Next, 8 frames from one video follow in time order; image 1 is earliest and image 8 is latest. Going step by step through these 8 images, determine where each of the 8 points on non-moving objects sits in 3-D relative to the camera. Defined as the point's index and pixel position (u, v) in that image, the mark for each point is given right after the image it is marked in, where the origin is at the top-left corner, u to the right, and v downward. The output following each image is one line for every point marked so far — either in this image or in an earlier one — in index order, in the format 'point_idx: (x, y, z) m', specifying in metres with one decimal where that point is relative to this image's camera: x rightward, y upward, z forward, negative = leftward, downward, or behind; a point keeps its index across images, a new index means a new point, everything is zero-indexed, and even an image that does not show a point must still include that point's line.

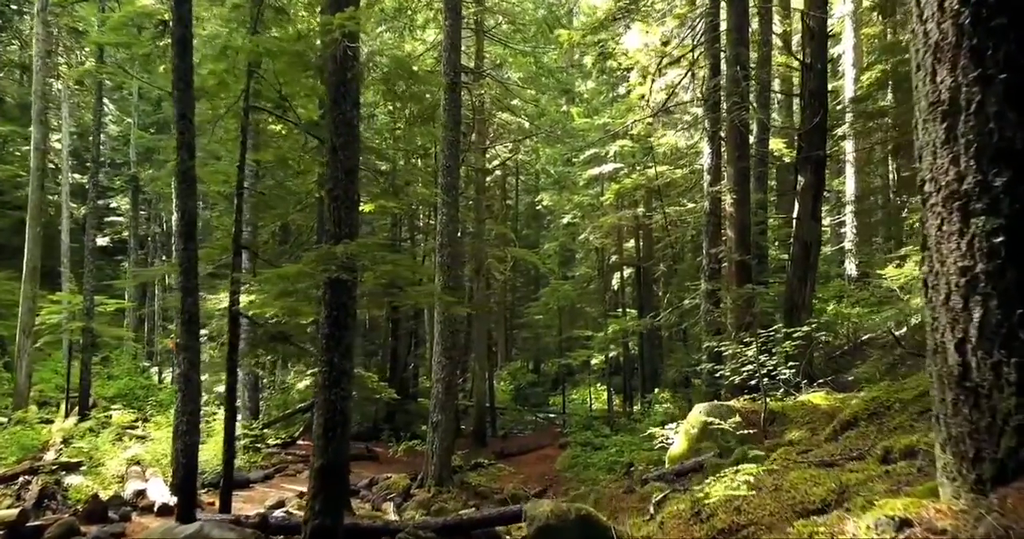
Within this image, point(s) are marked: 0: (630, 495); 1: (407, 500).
0: (+1.2, -2.2, +7.1) m
1: (-1.8, -4.1, +12.8) m
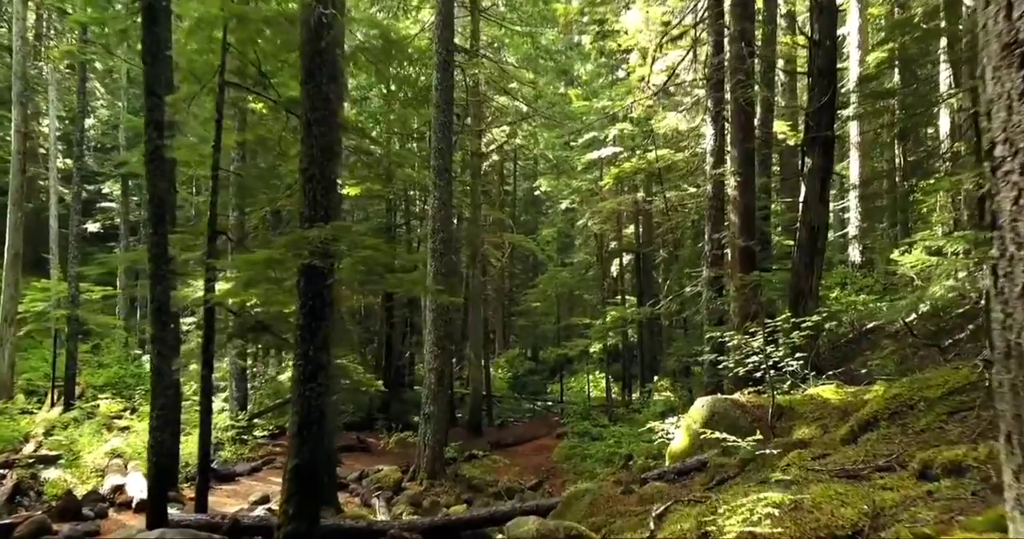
0: (+1.1, -2.1, +6.7) m
1: (-1.9, -3.8, +12.4) m
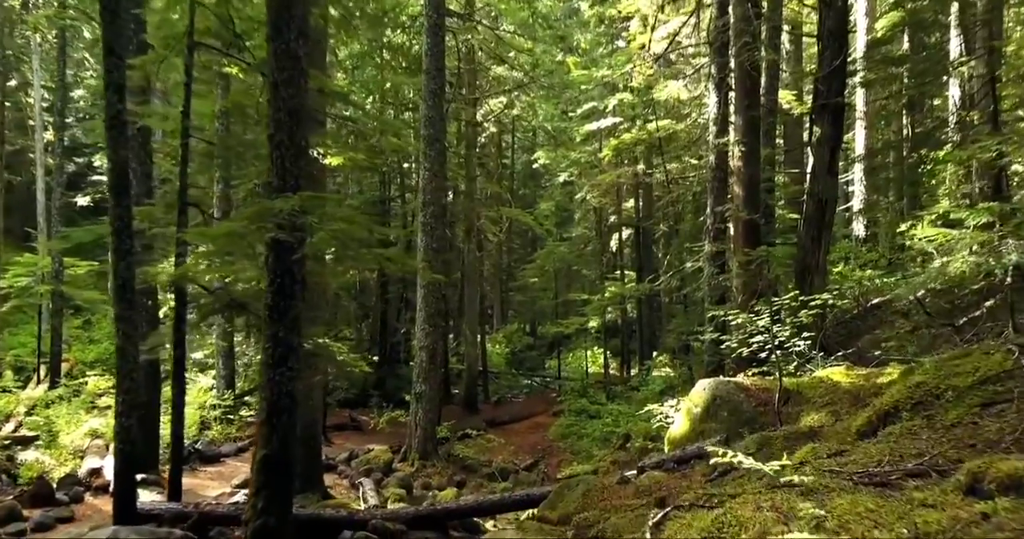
0: (+1.0, -1.9, +6.2) m
1: (-2.0, -3.4, +12.0) m
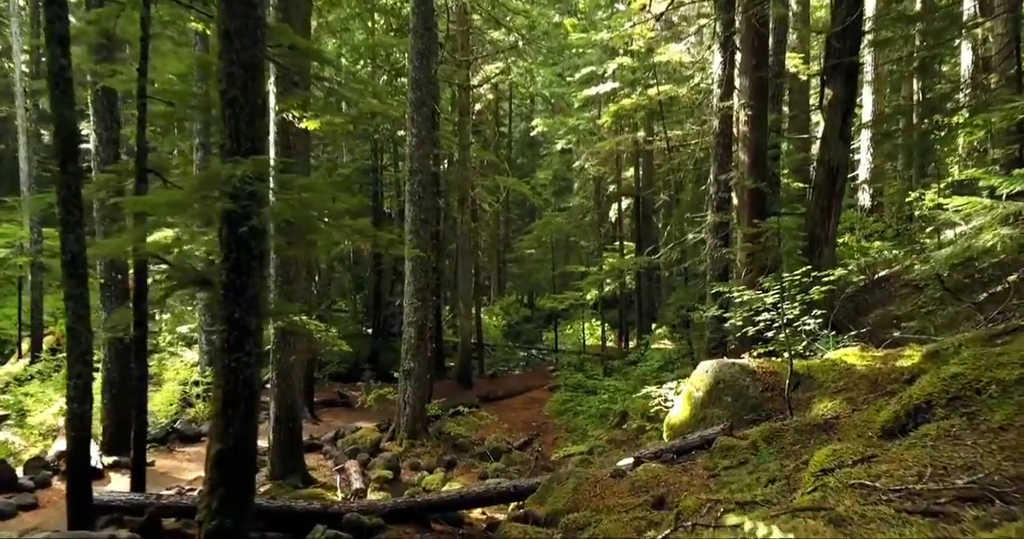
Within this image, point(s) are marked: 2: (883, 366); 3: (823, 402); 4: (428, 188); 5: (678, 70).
0: (+0.8, -1.7, +5.7) m
1: (-2.2, -3.0, +11.5) m
2: (+3.2, -0.8, +6.2) m
3: (+2.5, -1.1, +5.8) m
4: (-1.5, +1.4, +12.5) m
5: (+3.8, +4.6, +16.7) m
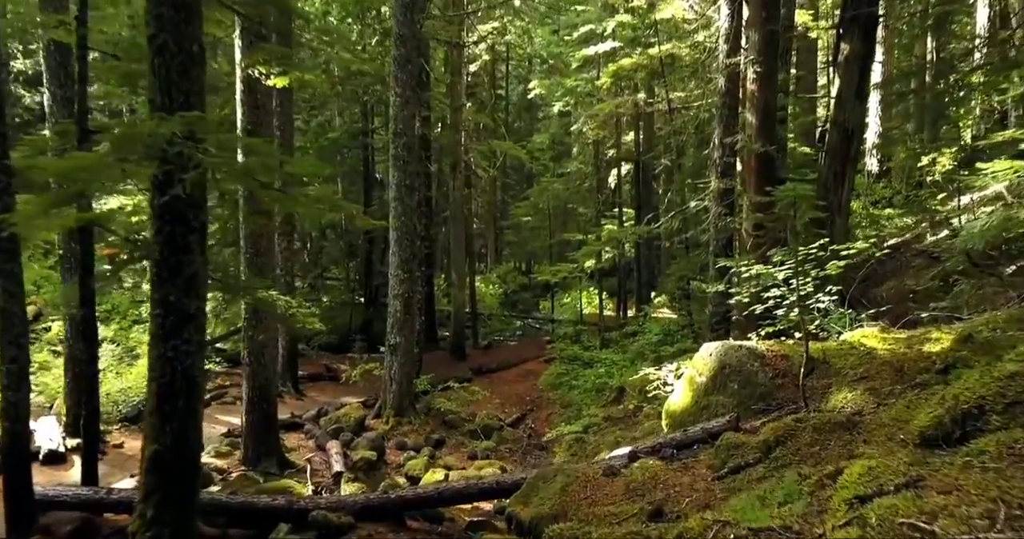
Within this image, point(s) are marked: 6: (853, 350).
0: (+0.7, -1.5, +5.1) m
1: (-2.3, -2.5, +11.0) m
2: (+3.0, -0.6, +5.5) m
3: (+2.4, -0.9, +5.2) m
4: (-1.6, +1.9, +11.8) m
5: (+3.7, +5.3, +15.8) m
6: (+2.7, -0.6, +5.9) m
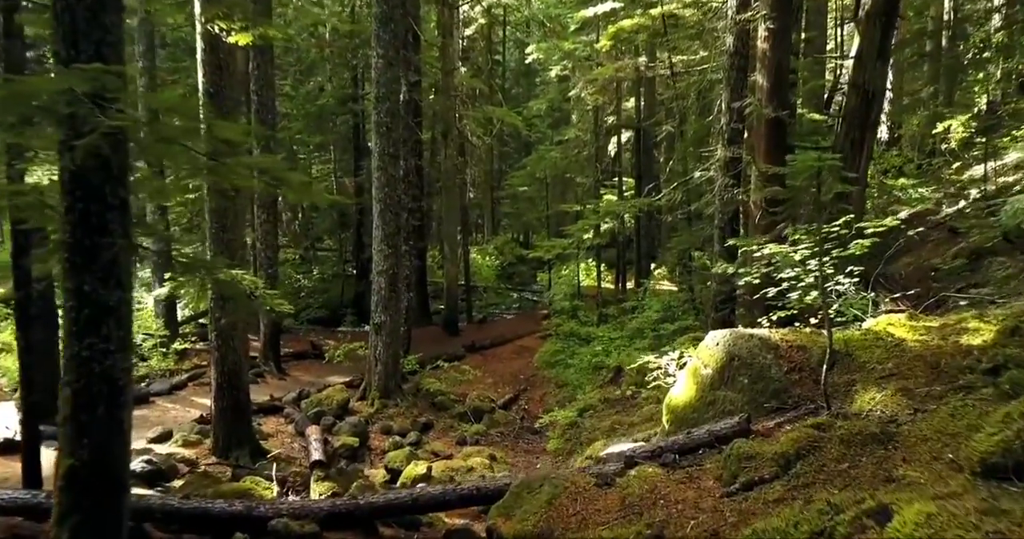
0: (+0.6, -1.4, +4.4) m
1: (-2.4, -2.2, +10.4) m
2: (+2.9, -0.5, +4.9) m
3: (+2.2, -0.8, +4.5) m
4: (-1.7, +2.3, +11.0) m
5: (+3.5, +5.9, +14.9) m
6: (+2.6, -0.5, +5.2) m
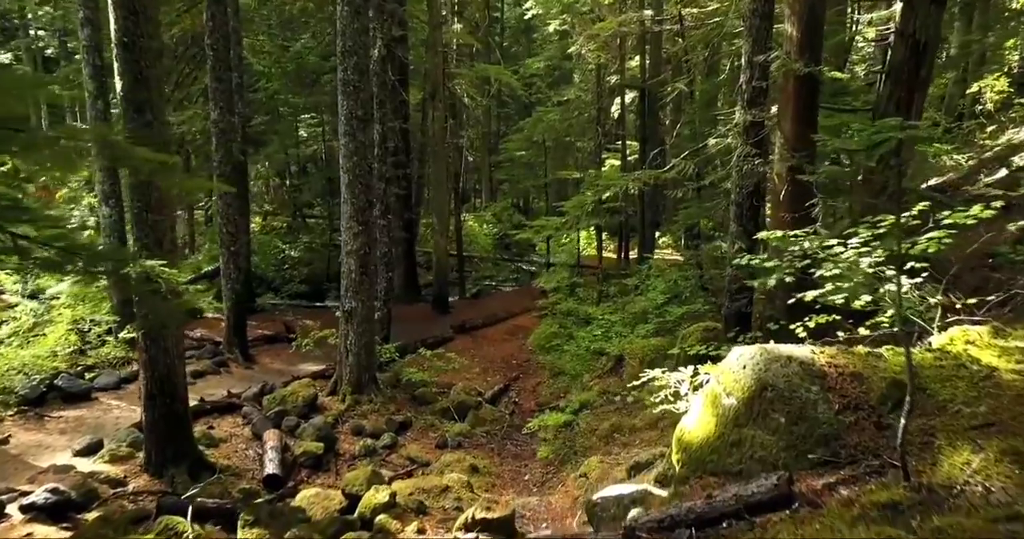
0: (+0.4, -1.4, +3.2) m
1: (-2.6, -1.9, +9.2) m
2: (+2.7, -0.5, +3.6) m
3: (+2.0, -0.8, +3.3) m
4: (-1.9, +2.6, +9.6) m
5: (+3.4, +6.3, +13.3) m
6: (+2.4, -0.5, +3.9) m
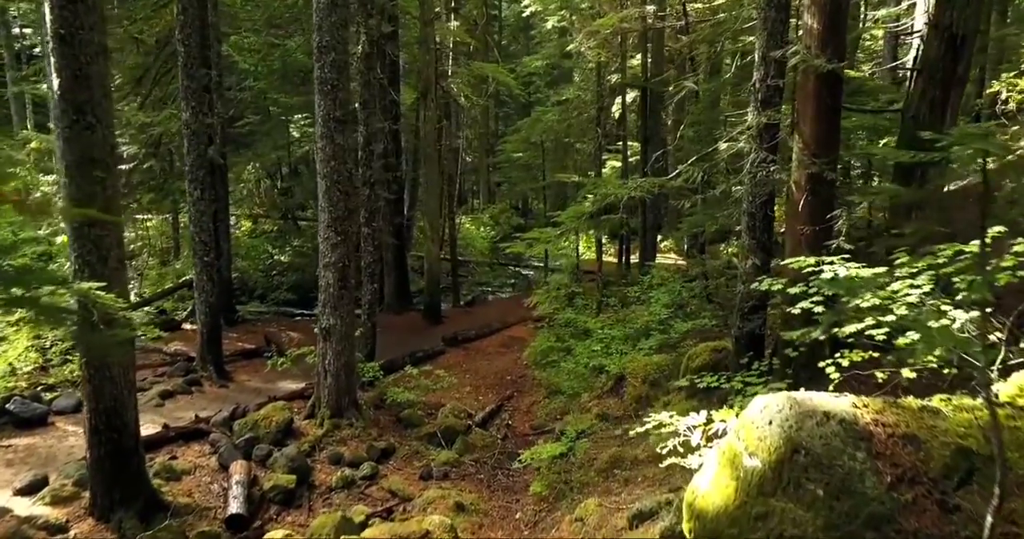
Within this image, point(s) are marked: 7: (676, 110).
0: (+0.3, -1.6, +2.5) m
1: (-2.7, -2.1, +8.5) m
2: (+2.6, -0.7, +2.8) m
3: (+1.9, -1.0, +2.5) m
4: (-2.0, +2.4, +8.8) m
5: (+3.3, +6.1, +12.5) m
6: (+2.3, -0.7, +3.2) m
7: (+4.2, +4.1, +18.5) m
